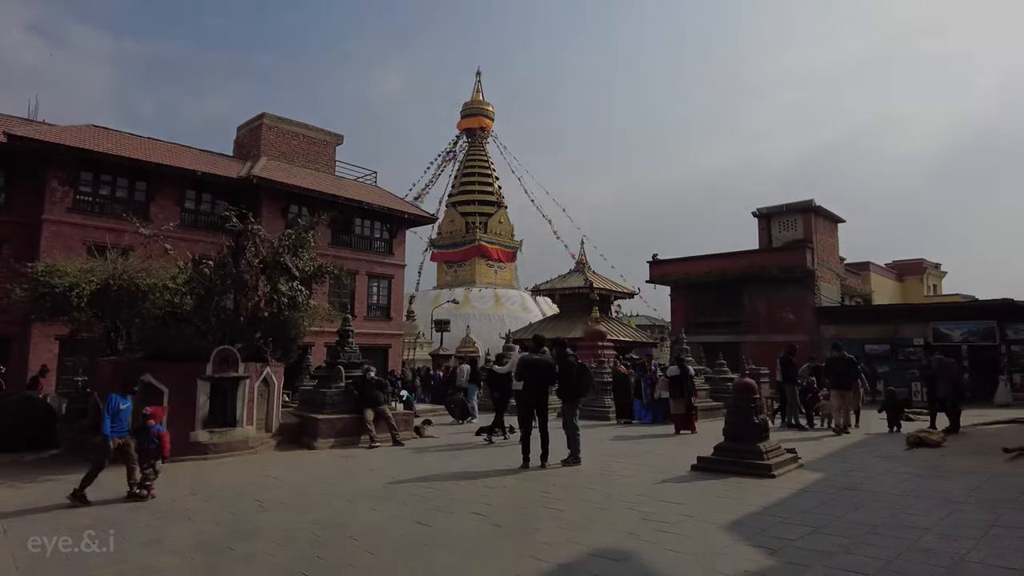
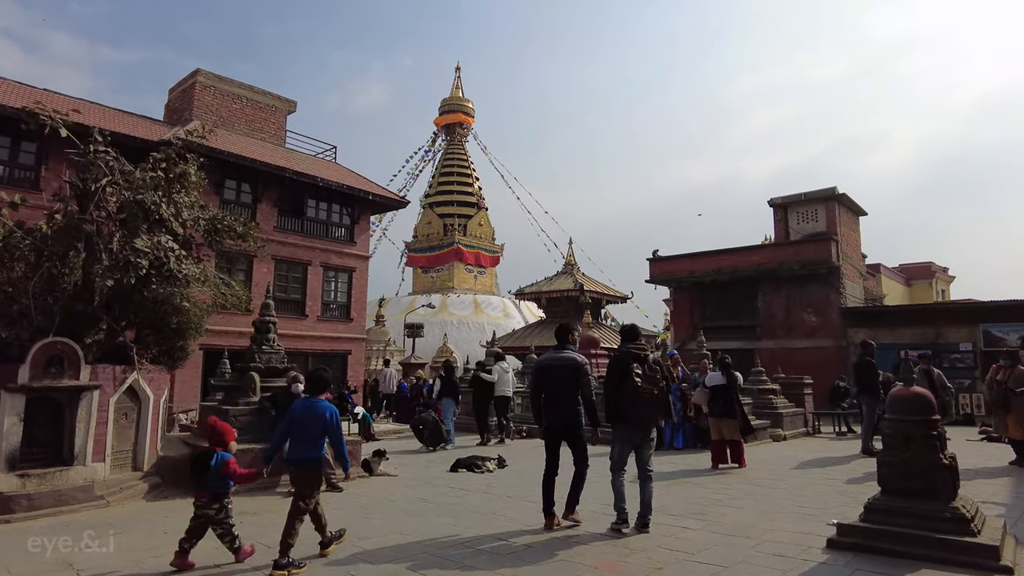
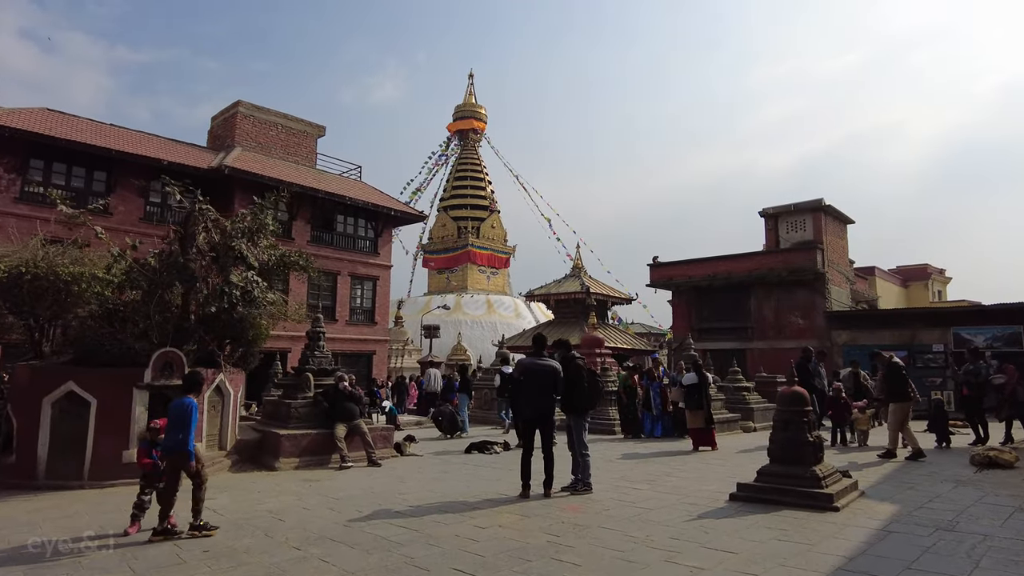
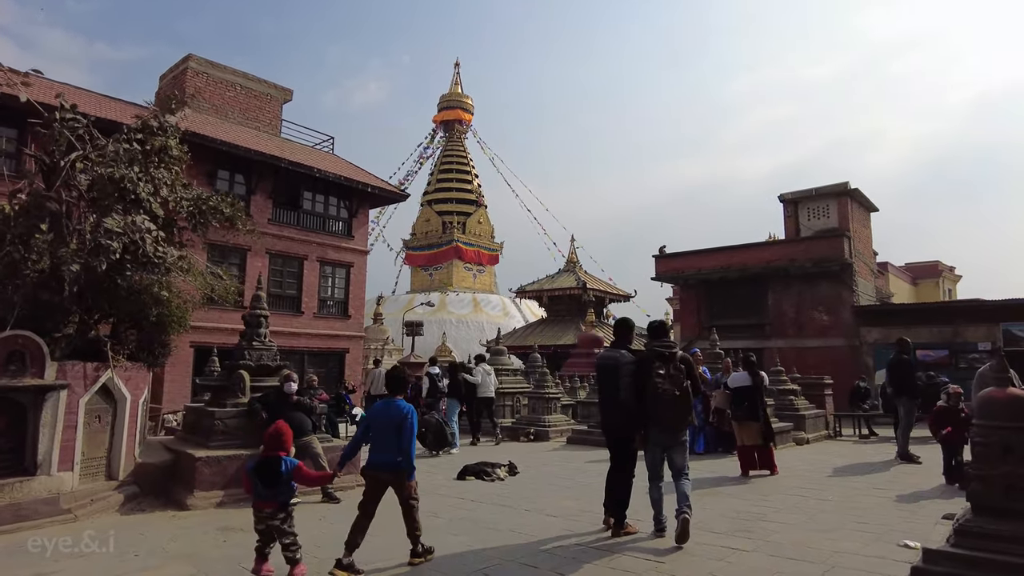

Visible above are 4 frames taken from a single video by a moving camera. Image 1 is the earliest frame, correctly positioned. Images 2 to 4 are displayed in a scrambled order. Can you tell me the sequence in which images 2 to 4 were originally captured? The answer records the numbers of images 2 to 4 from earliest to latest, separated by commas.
3, 2, 4
